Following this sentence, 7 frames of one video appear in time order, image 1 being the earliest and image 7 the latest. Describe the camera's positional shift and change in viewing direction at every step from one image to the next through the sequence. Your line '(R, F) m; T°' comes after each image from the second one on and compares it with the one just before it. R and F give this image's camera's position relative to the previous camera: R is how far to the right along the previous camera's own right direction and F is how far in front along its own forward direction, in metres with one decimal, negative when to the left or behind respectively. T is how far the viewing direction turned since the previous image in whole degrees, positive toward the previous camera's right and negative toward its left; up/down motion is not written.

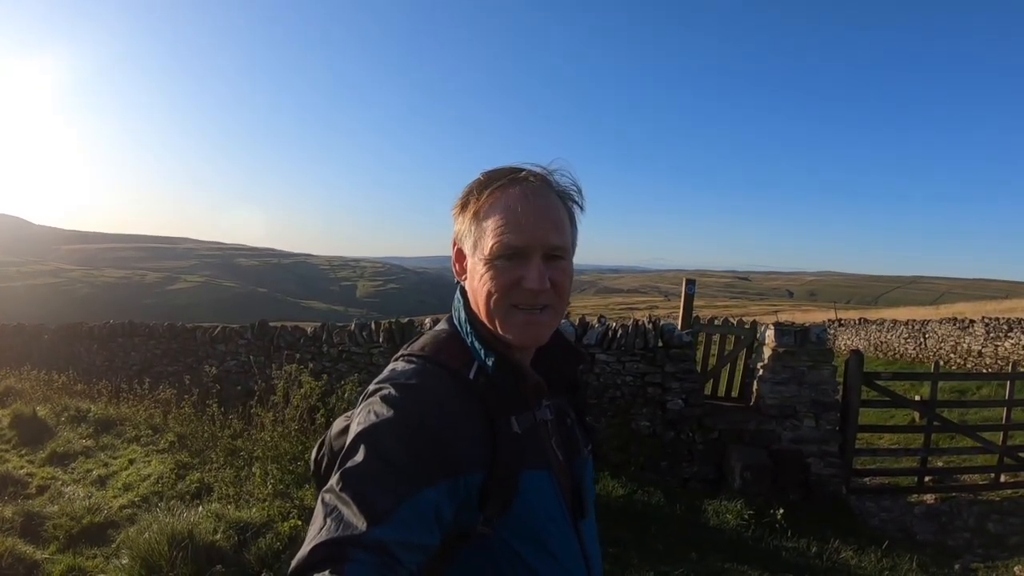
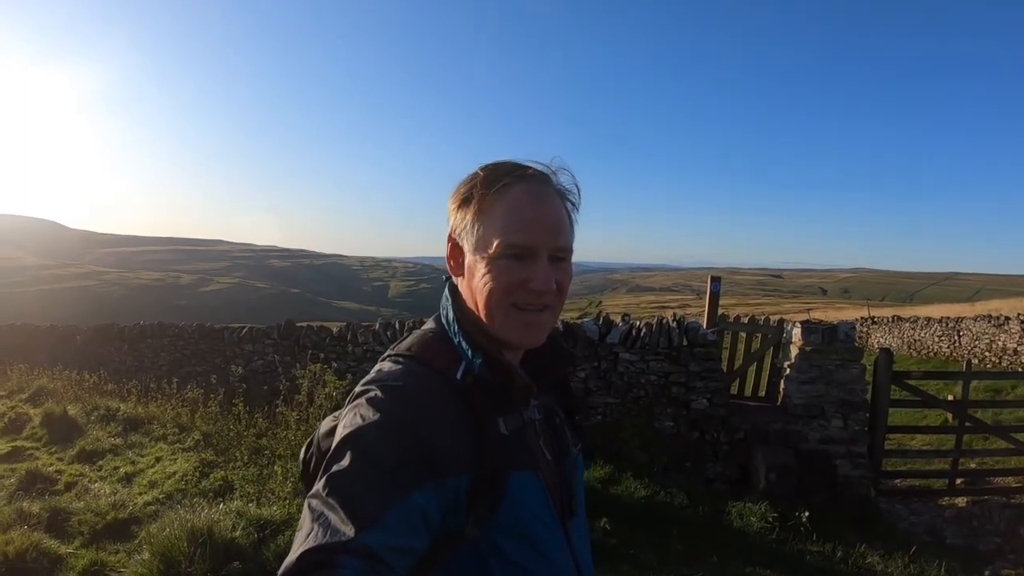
(+0.1, 0.0) m; -2°
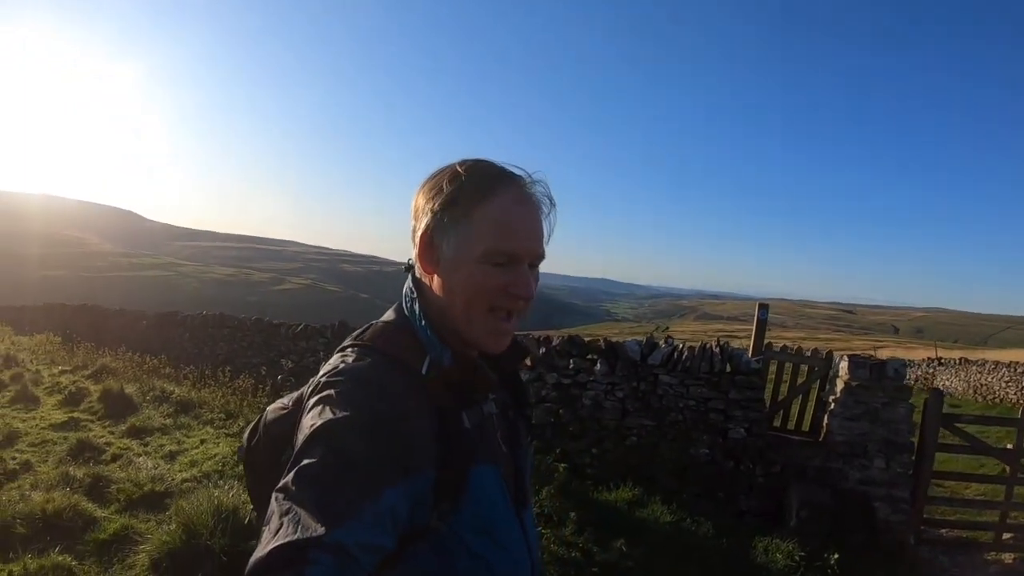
(+0.3, -0.1) m; -5°
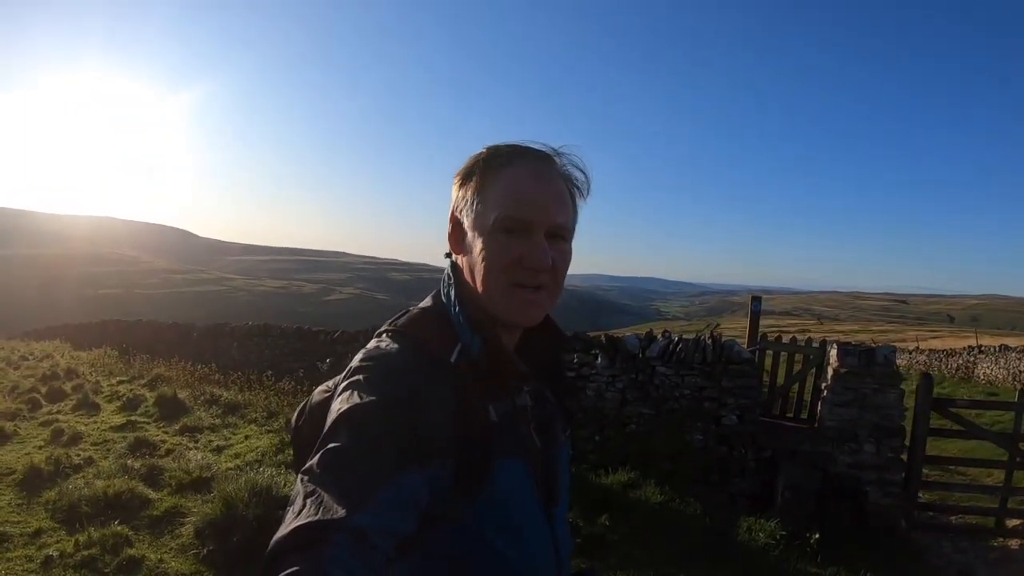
(+0.5, -0.6) m; -4°
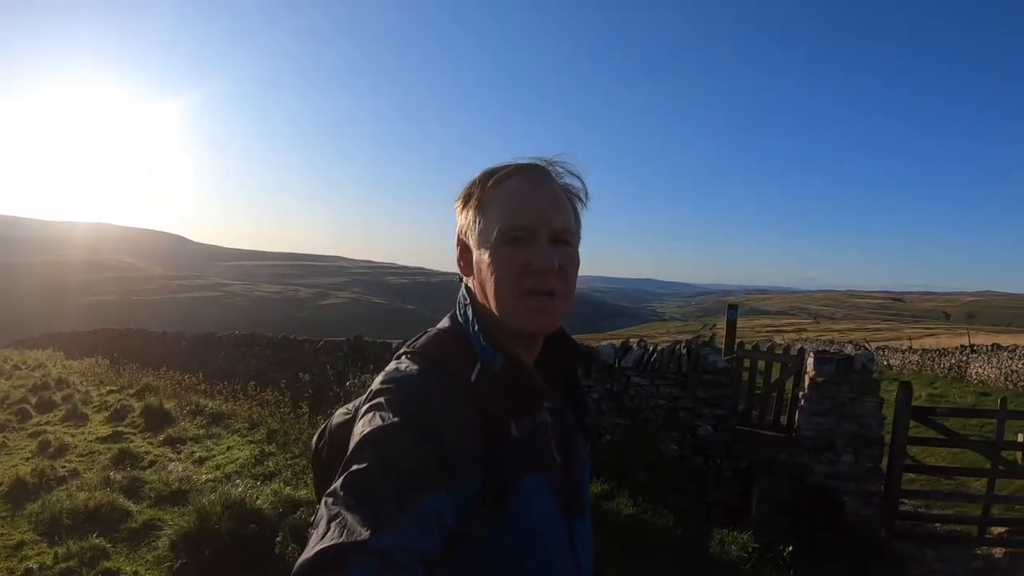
(+0.2, -0.1) m; 0°
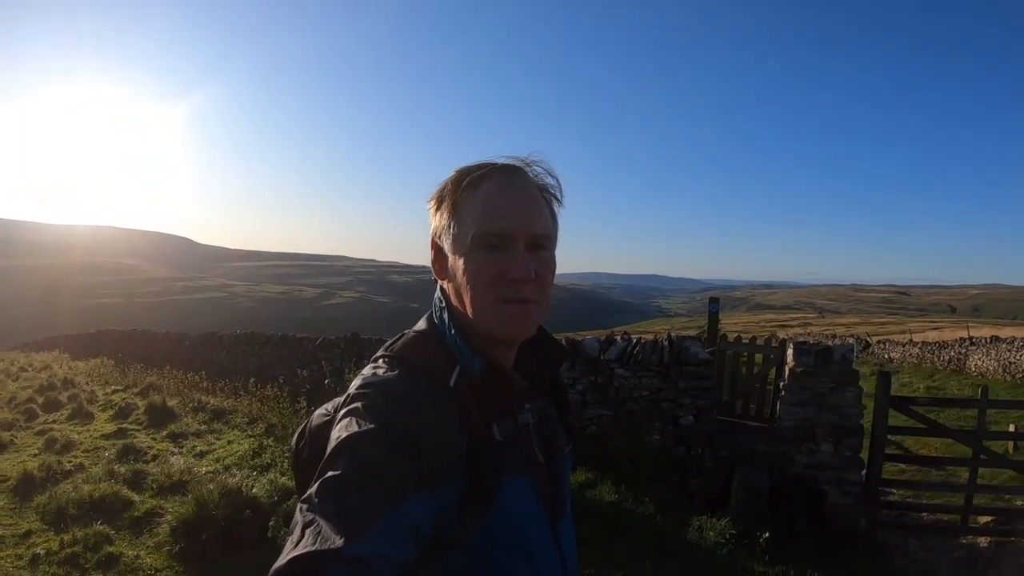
(+0.2, -0.2) m; 0°
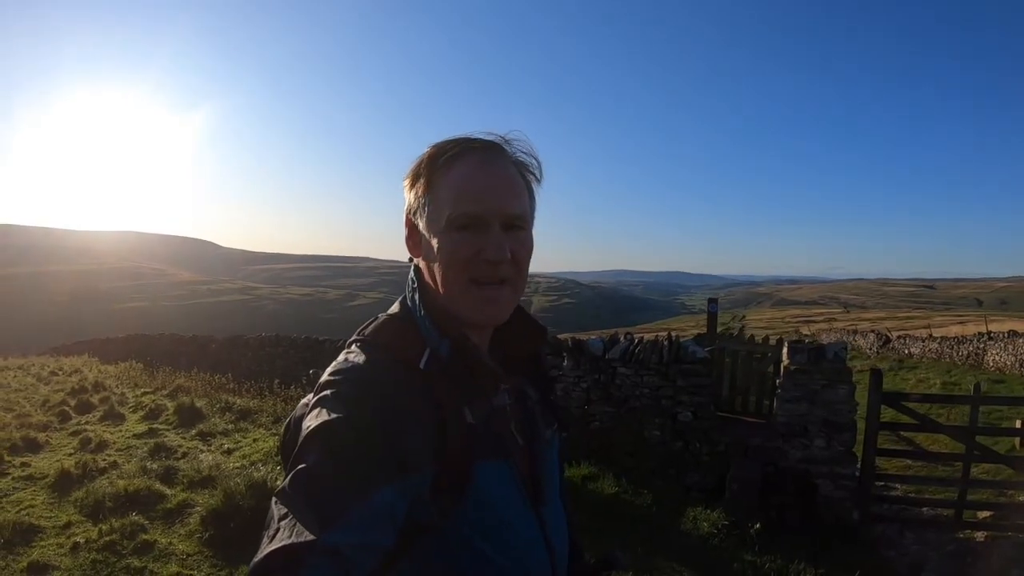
(+0.2, -0.4) m; -2°
